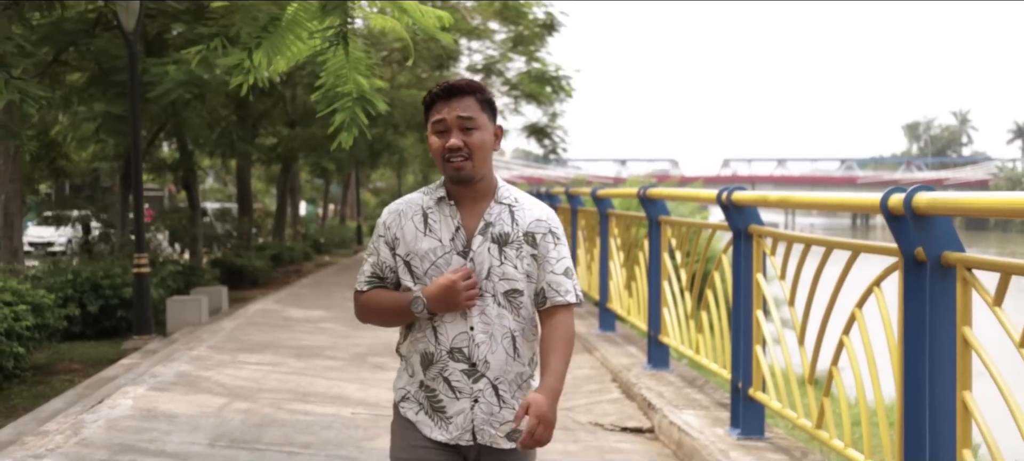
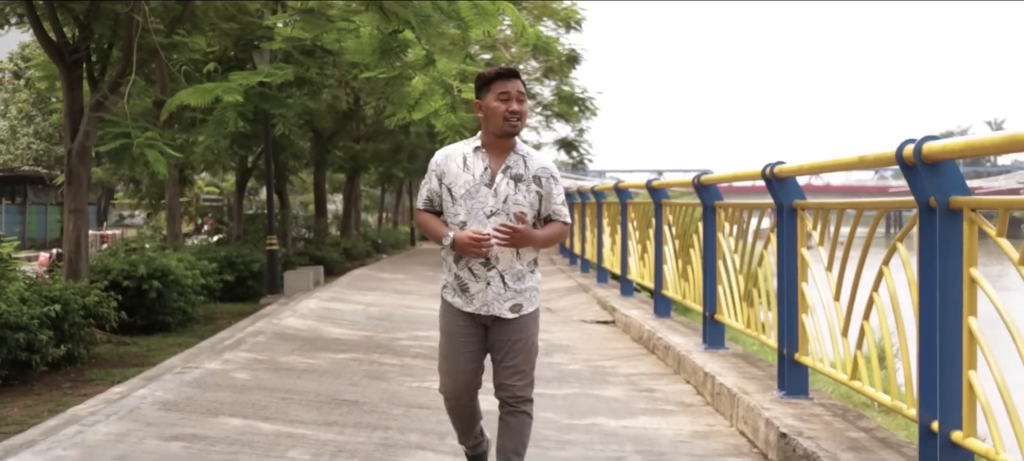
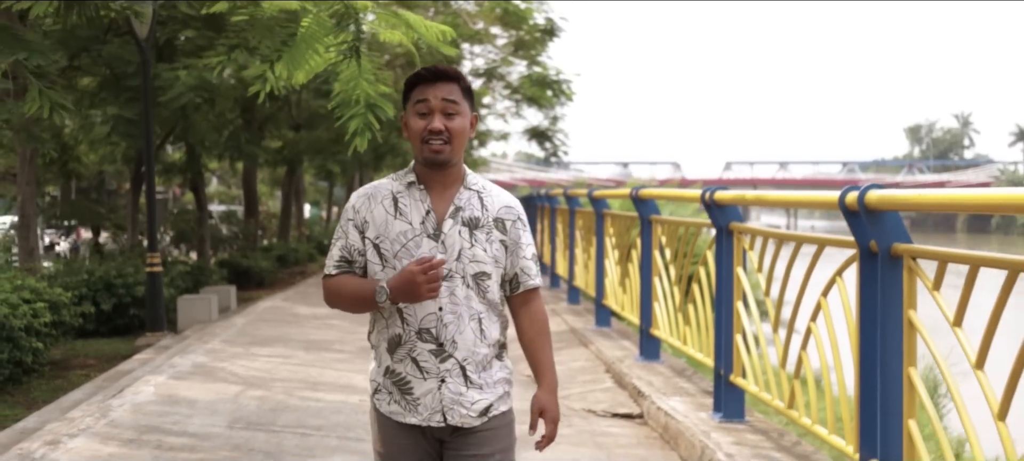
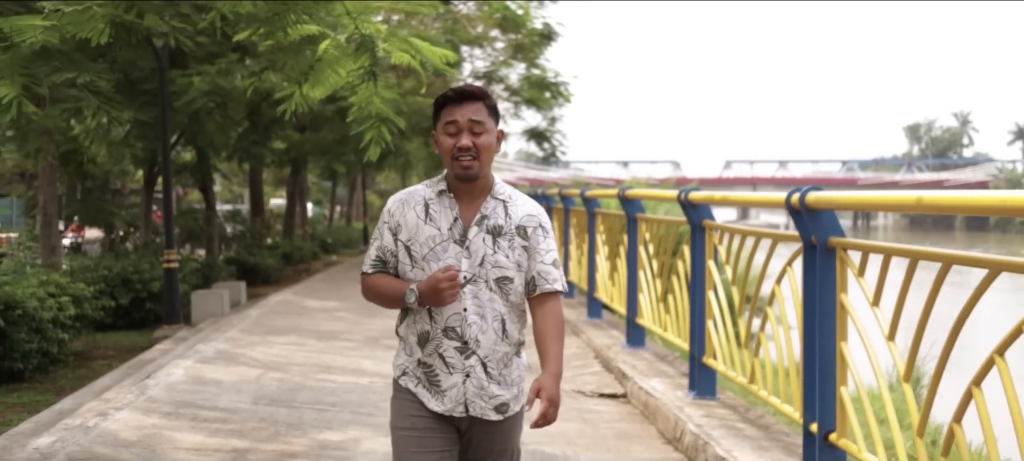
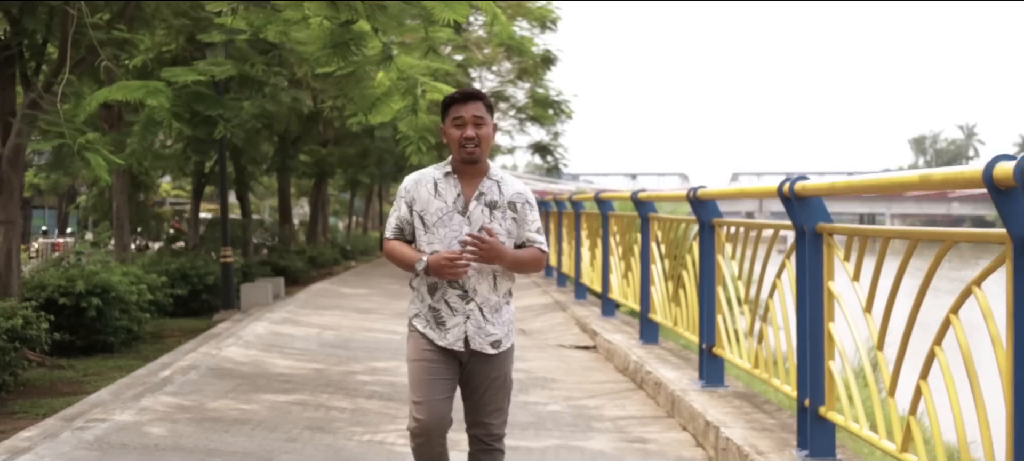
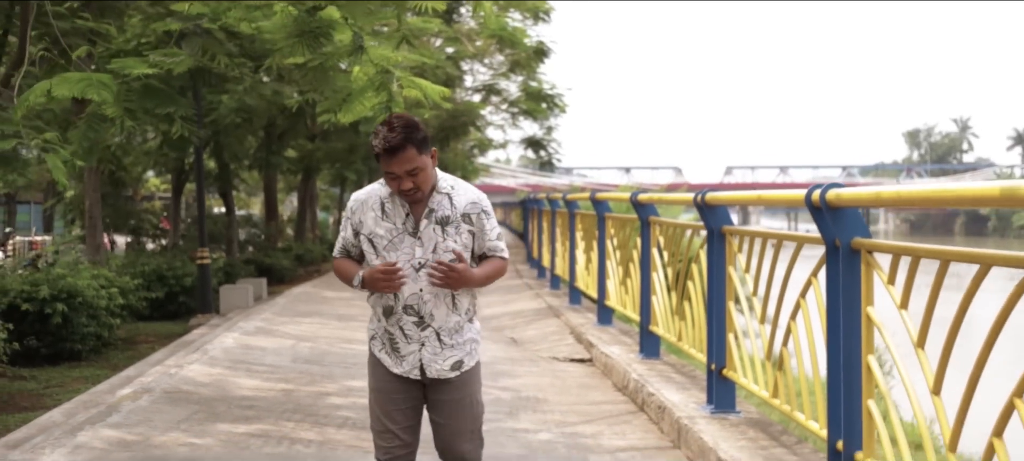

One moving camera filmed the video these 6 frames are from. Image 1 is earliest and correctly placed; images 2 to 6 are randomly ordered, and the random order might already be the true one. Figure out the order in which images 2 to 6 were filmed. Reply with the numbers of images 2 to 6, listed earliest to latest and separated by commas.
3, 4, 6, 5, 2
